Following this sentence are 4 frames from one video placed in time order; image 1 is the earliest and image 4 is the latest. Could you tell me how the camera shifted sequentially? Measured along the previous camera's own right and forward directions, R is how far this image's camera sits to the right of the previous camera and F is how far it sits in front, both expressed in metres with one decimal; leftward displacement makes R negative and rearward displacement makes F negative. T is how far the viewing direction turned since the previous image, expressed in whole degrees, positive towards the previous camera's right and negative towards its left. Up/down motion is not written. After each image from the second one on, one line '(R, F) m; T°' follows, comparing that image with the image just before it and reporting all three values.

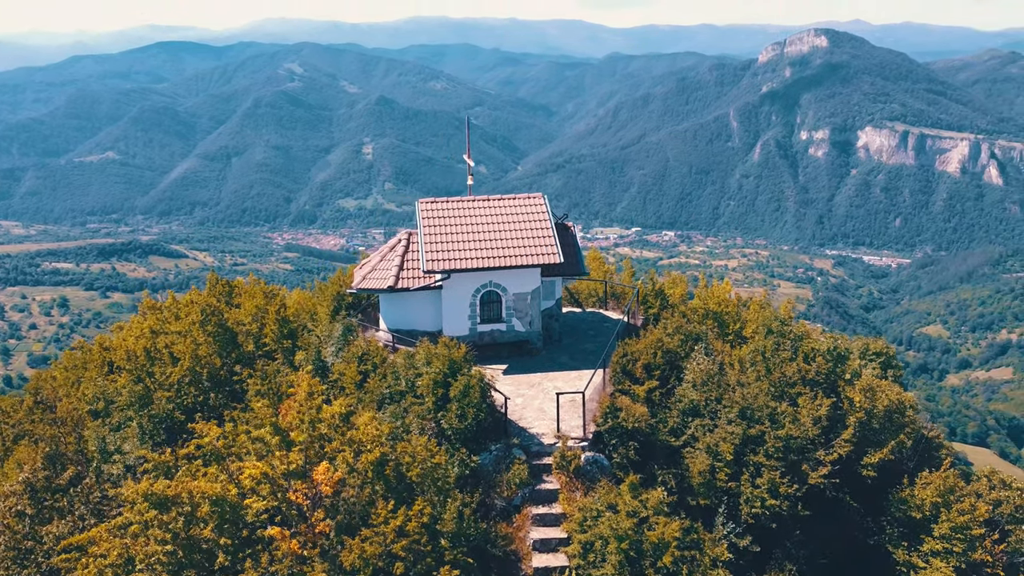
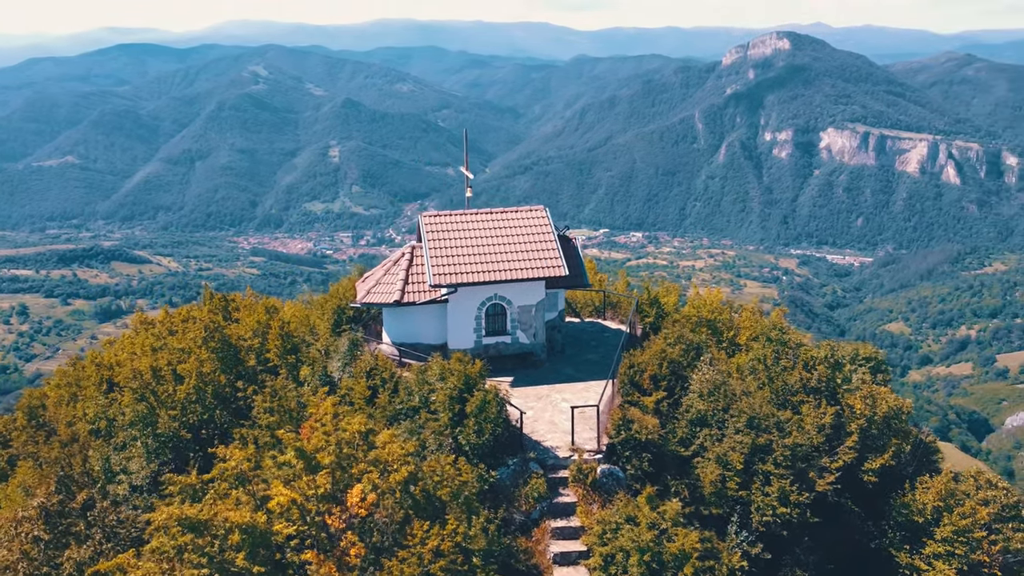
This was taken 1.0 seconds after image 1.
(-1.0, -0.1) m; +2°
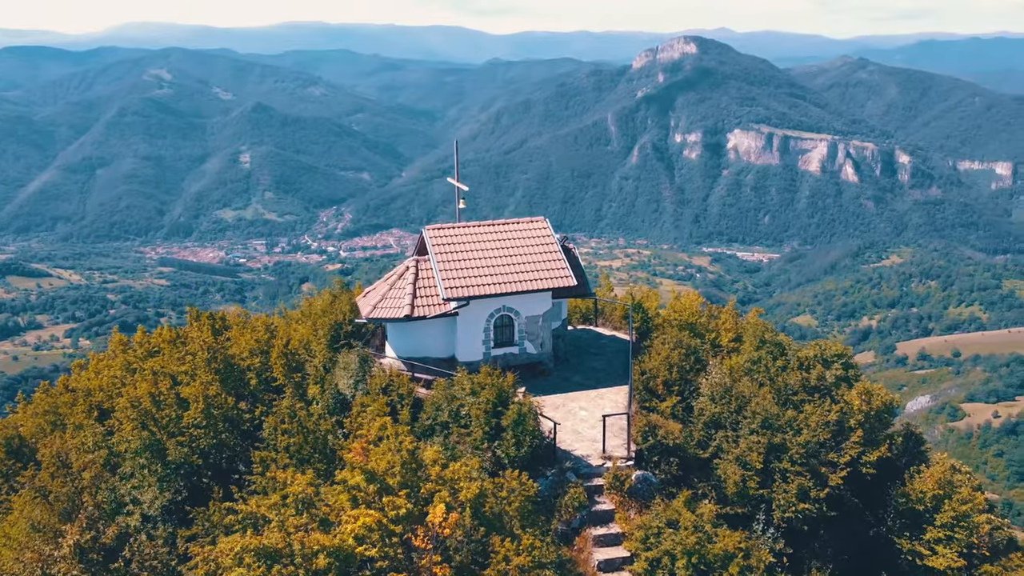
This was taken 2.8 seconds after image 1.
(-2.5, -0.1) m; +5°
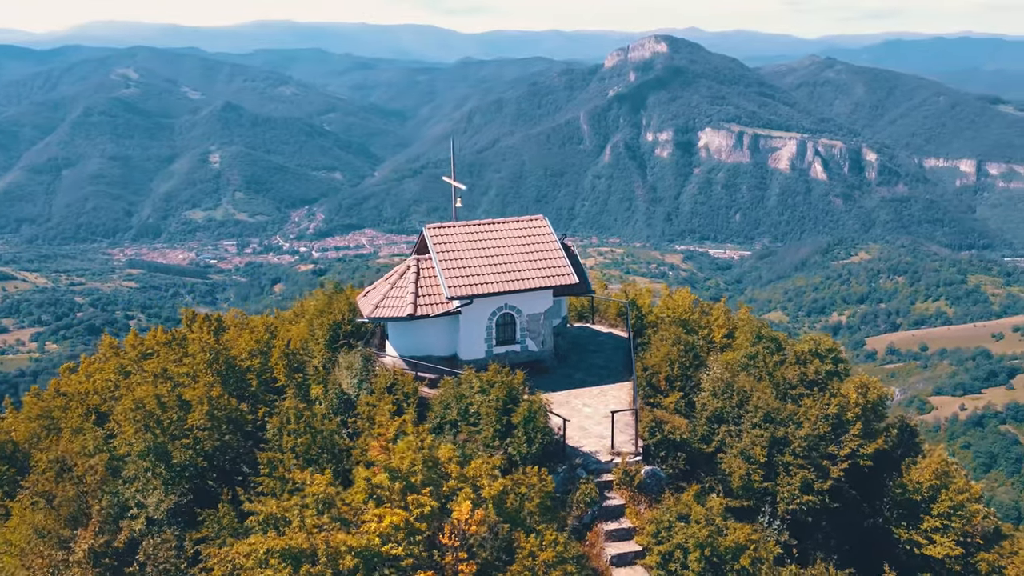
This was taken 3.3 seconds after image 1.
(-0.8, -0.1) m; +2°
